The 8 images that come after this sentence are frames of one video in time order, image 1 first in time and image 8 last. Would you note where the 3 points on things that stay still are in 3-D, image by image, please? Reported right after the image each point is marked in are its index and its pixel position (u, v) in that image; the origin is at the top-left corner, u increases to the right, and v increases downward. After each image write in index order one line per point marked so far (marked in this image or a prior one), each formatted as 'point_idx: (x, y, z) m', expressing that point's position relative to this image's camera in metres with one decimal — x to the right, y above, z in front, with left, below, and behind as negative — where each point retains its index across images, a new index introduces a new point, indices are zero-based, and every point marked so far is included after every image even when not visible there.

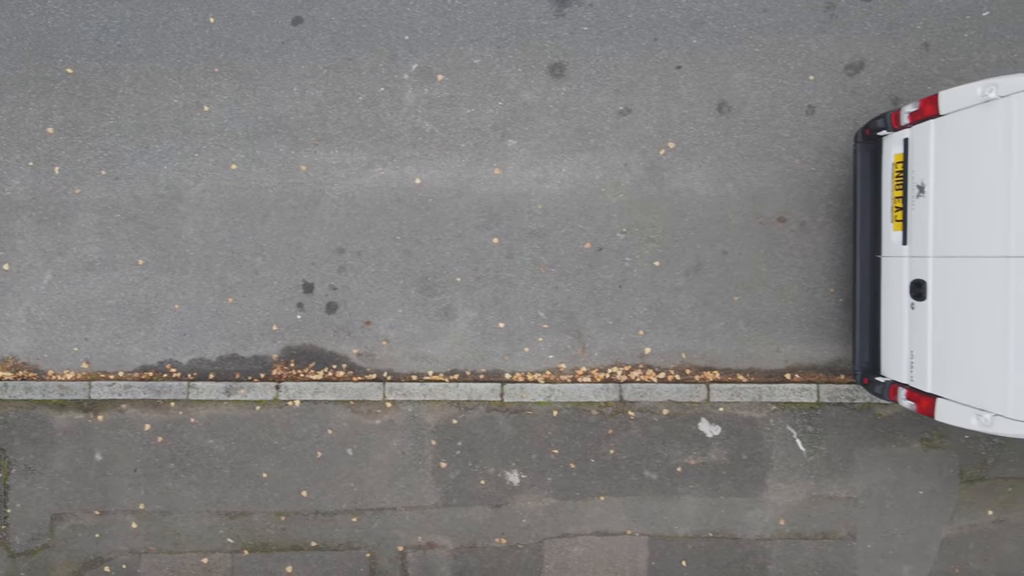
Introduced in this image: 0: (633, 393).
0: (+0.9, -0.8, +4.9) m
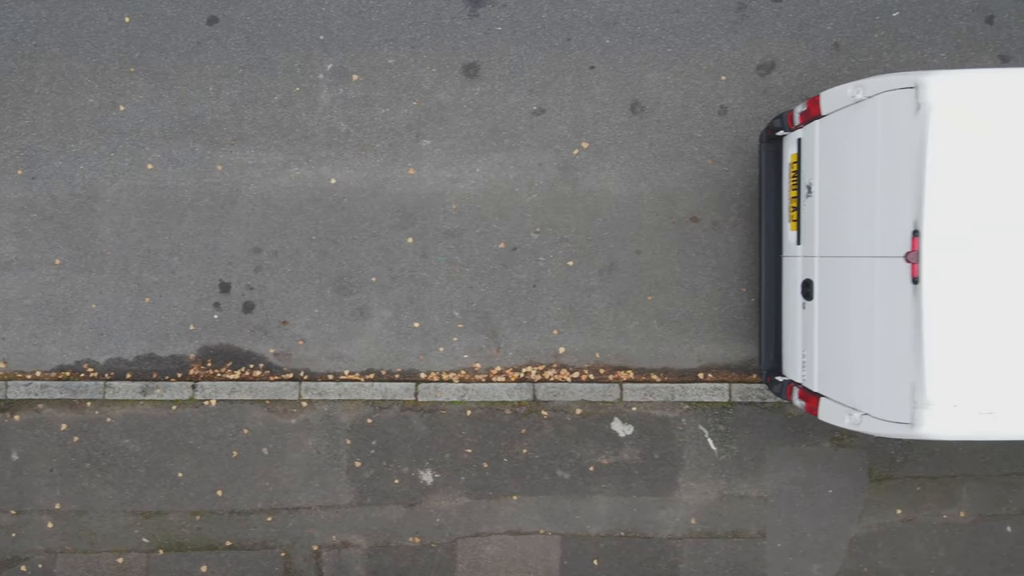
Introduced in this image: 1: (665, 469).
0: (+0.3, -0.8, +4.9) m
1: (+1.2, -1.4, +4.9) m
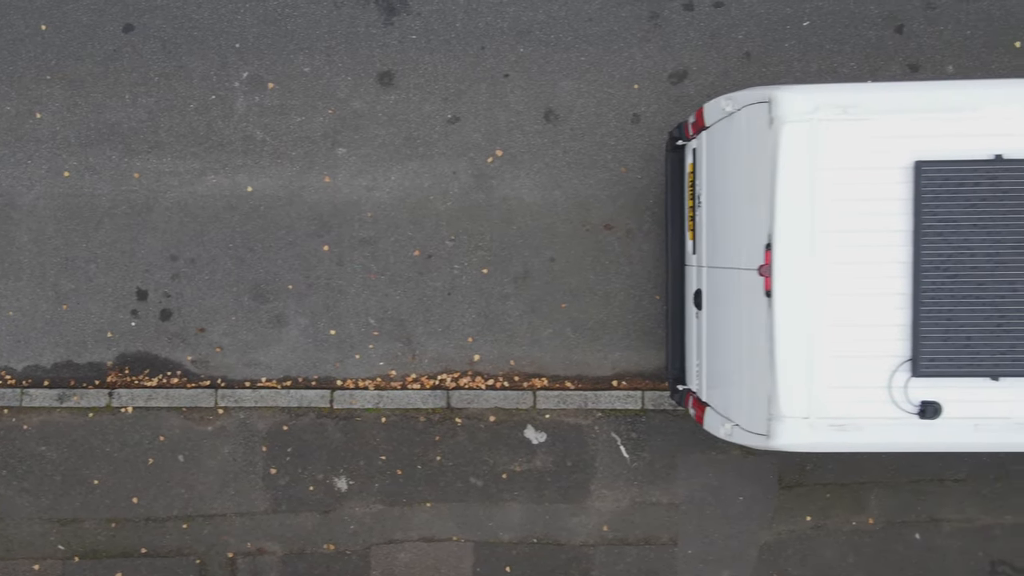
0: (-0.4, -0.9, +4.9) m
1: (+0.5, -1.5, +4.9) m
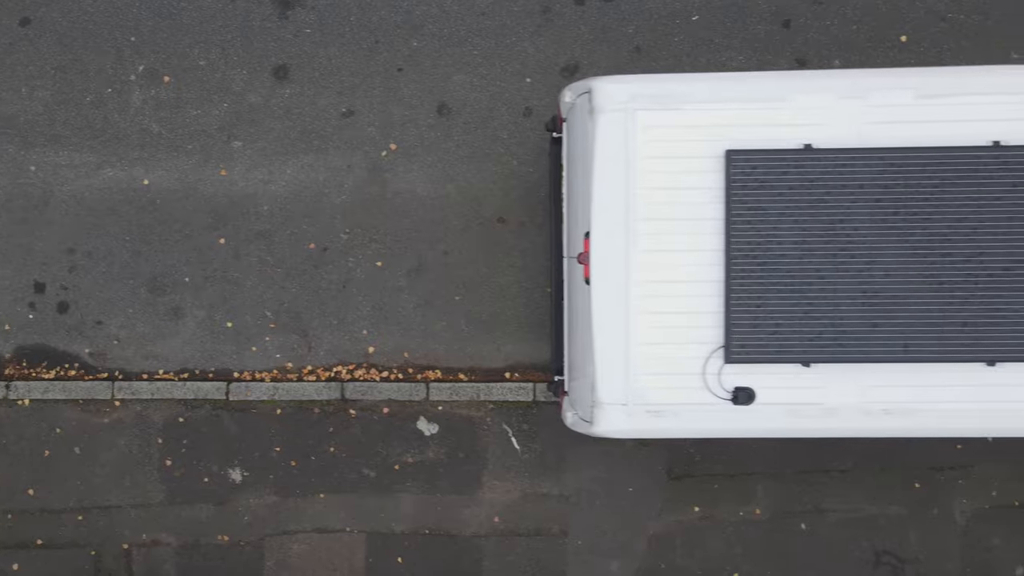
0: (-1.2, -0.8, +5.0) m
1: (-0.3, -1.4, +4.9) m
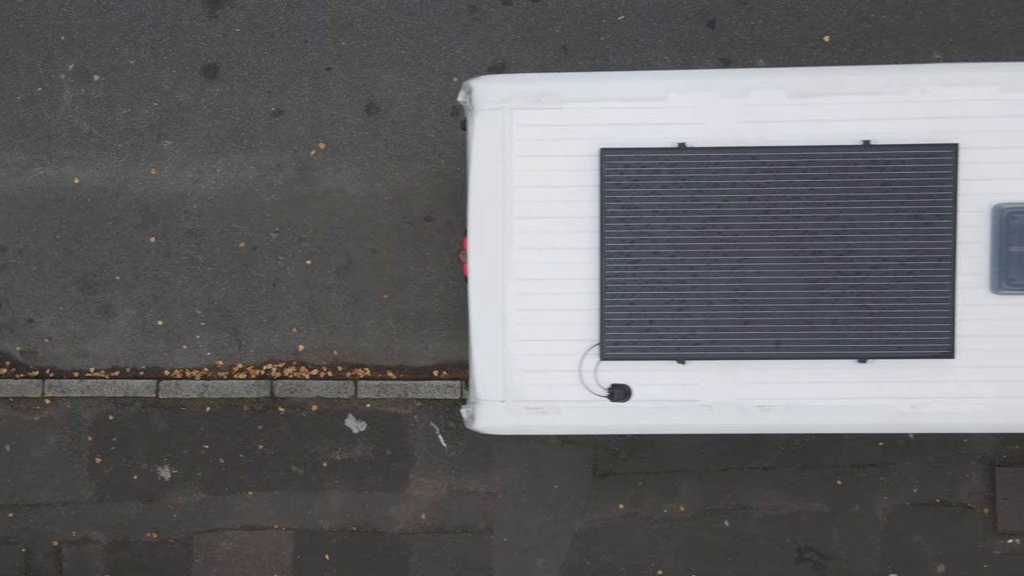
0: (-1.8, -0.8, +5.0) m
1: (-0.9, -1.4, +4.9) m
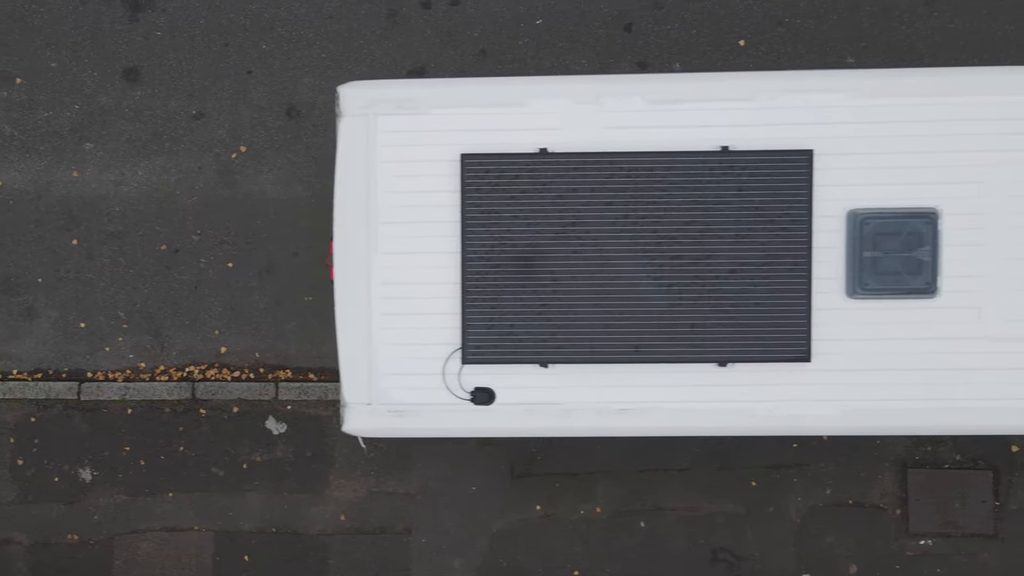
0: (-2.4, -0.8, +5.0) m
1: (-1.5, -1.4, +5.0) m
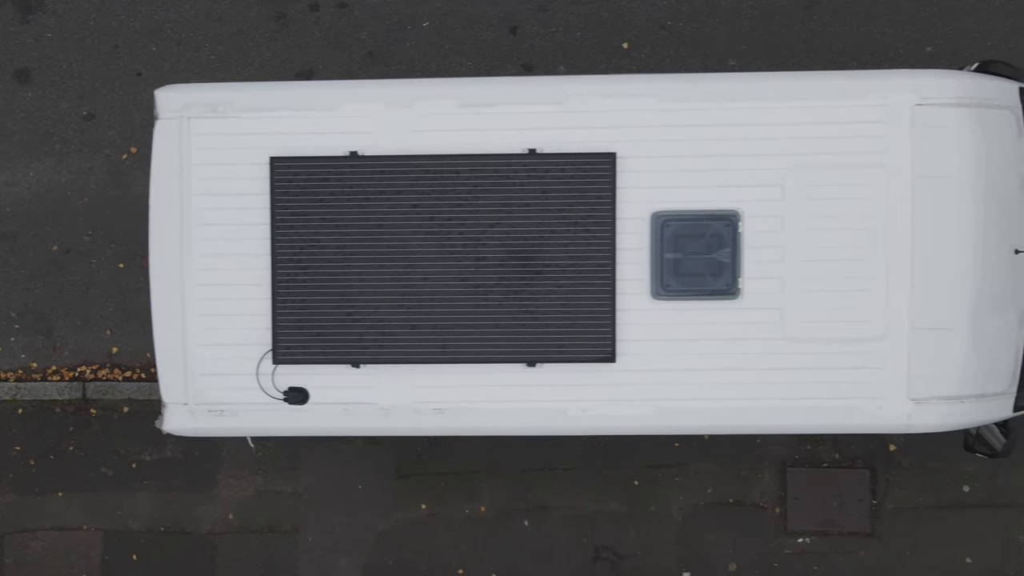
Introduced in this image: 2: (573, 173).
0: (-3.3, -0.8, +5.0) m
1: (-2.4, -1.4, +5.0) m
2: (+0.3, +0.5, +2.9) m
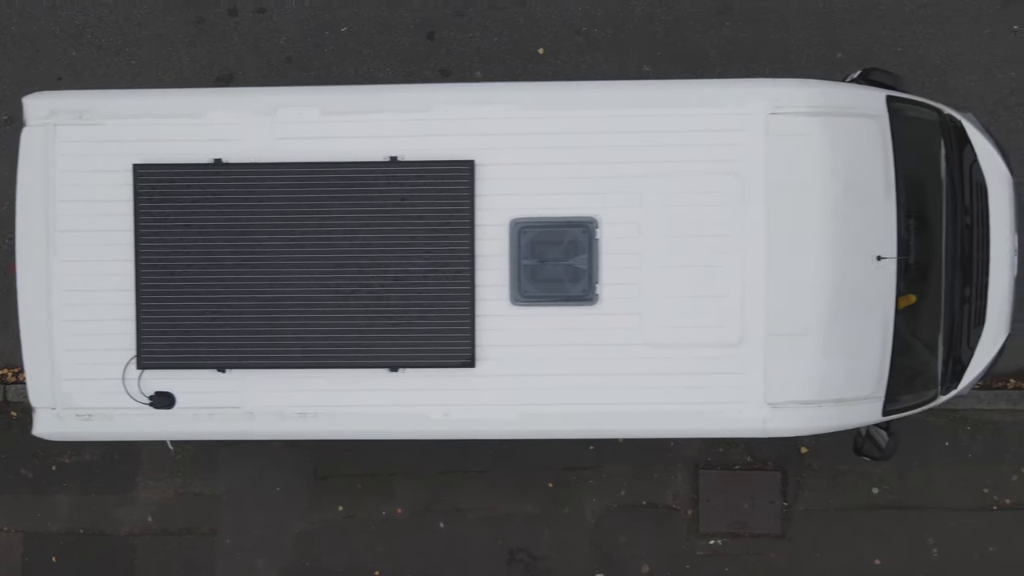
0: (-4.0, -0.9, +5.1) m
1: (-3.1, -1.4, +5.0) m
2: (-0.4, +0.5, +2.9) m
